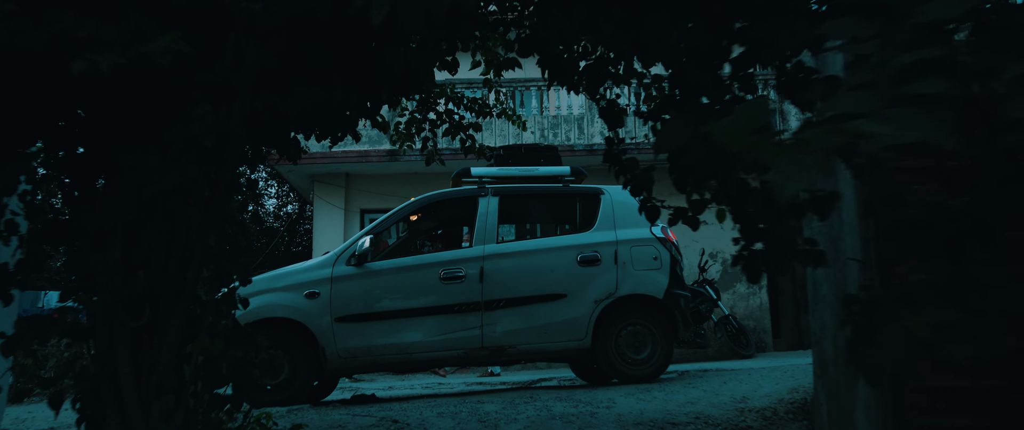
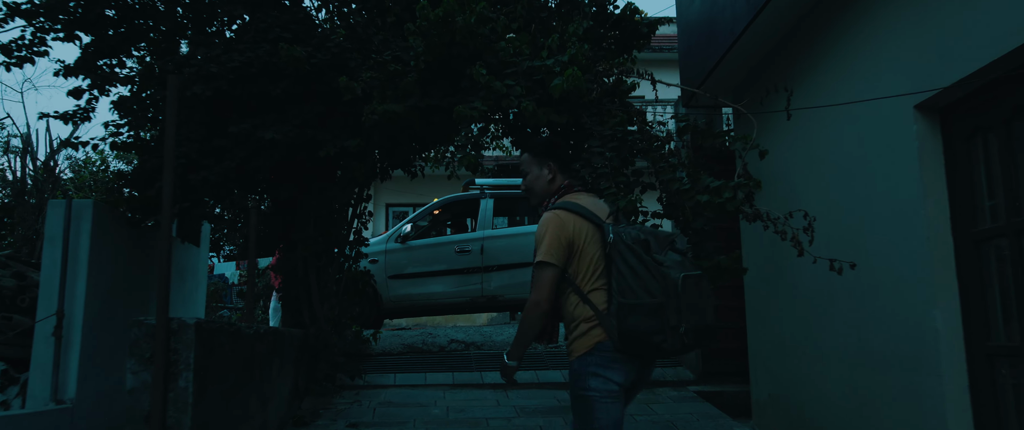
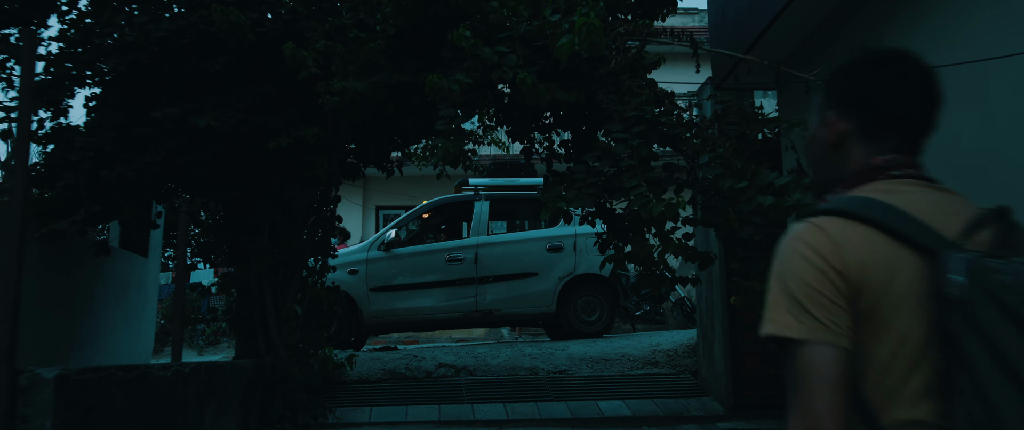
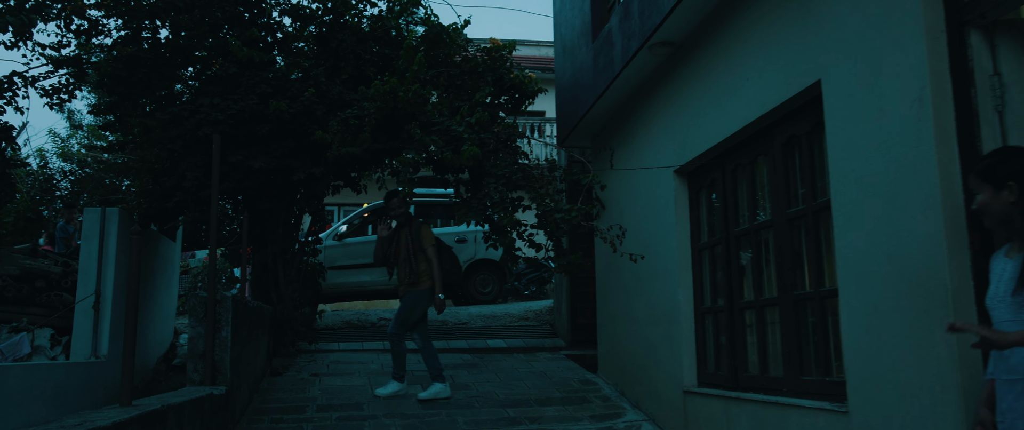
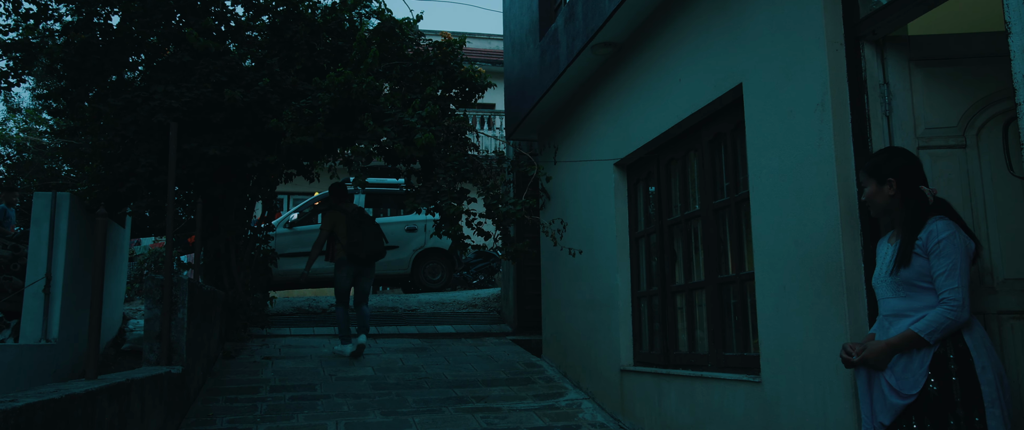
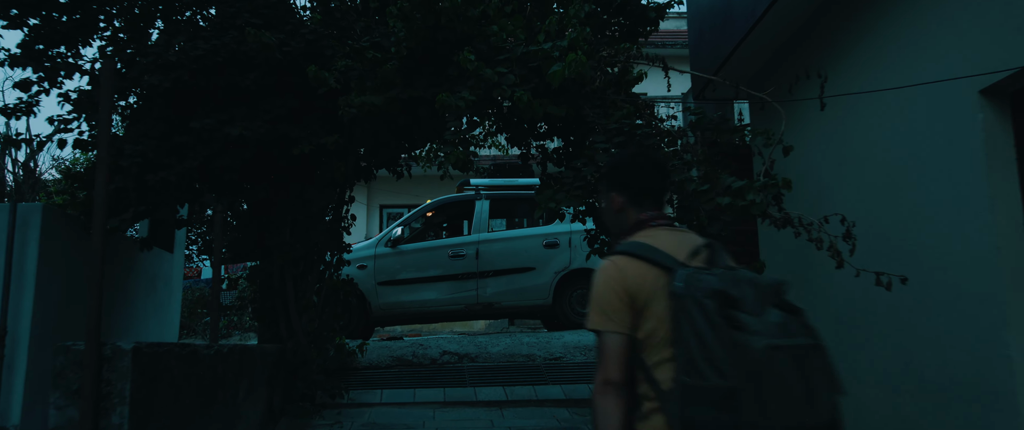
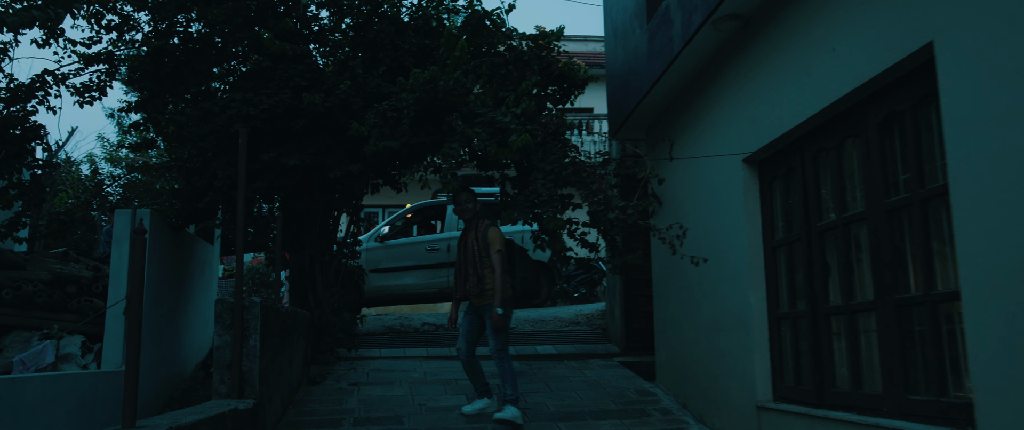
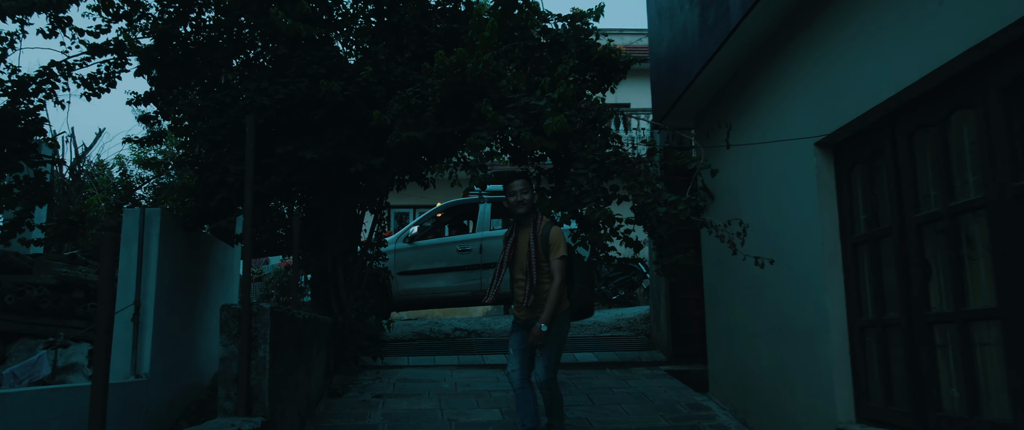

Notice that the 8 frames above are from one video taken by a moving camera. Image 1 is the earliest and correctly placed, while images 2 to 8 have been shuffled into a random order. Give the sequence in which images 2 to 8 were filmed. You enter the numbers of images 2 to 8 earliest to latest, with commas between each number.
3, 6, 2, 8, 7, 4, 5
